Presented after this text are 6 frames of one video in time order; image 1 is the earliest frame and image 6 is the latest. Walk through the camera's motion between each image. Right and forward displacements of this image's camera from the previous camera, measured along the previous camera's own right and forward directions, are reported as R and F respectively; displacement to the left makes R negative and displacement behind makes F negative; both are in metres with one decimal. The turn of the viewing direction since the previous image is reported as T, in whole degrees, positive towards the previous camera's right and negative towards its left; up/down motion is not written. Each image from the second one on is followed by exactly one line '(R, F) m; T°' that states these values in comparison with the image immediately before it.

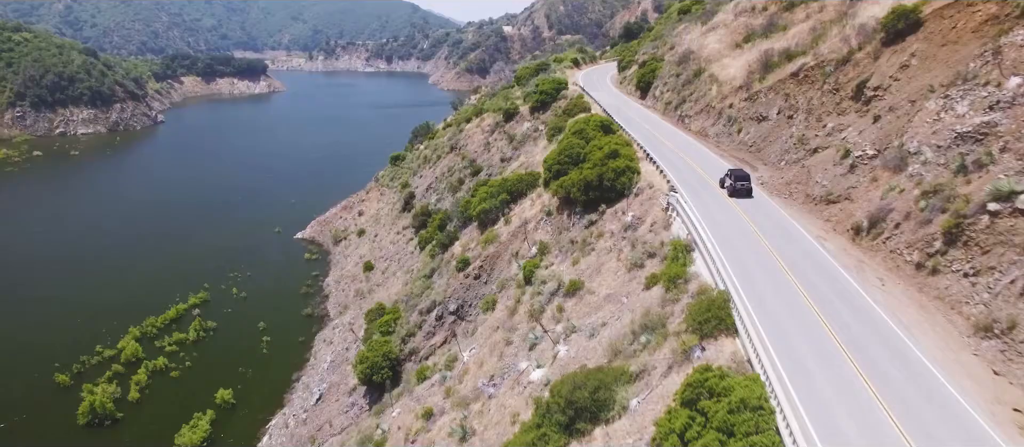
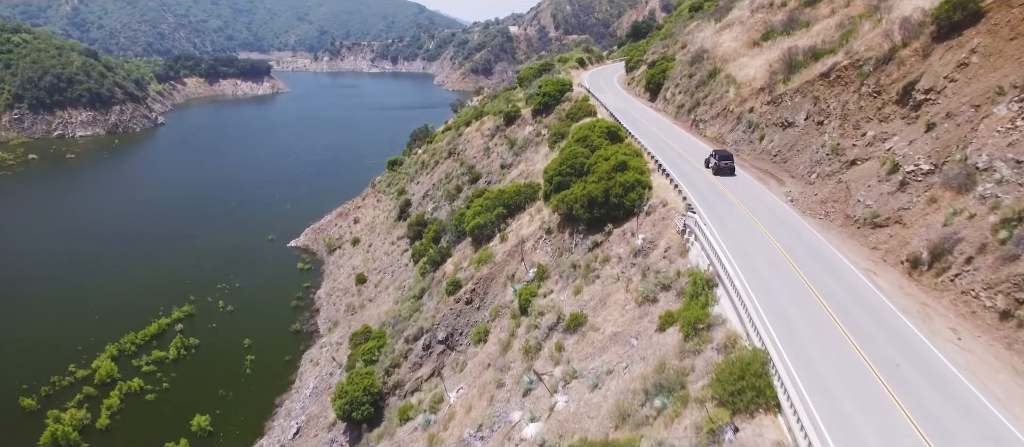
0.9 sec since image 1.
(+0.4, +3.1) m; -1°
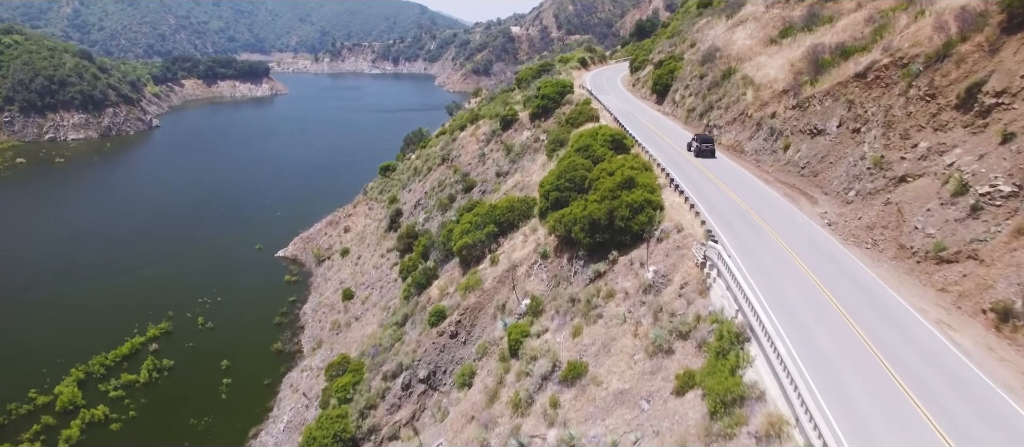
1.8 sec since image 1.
(+0.4, +3.2) m; 0°
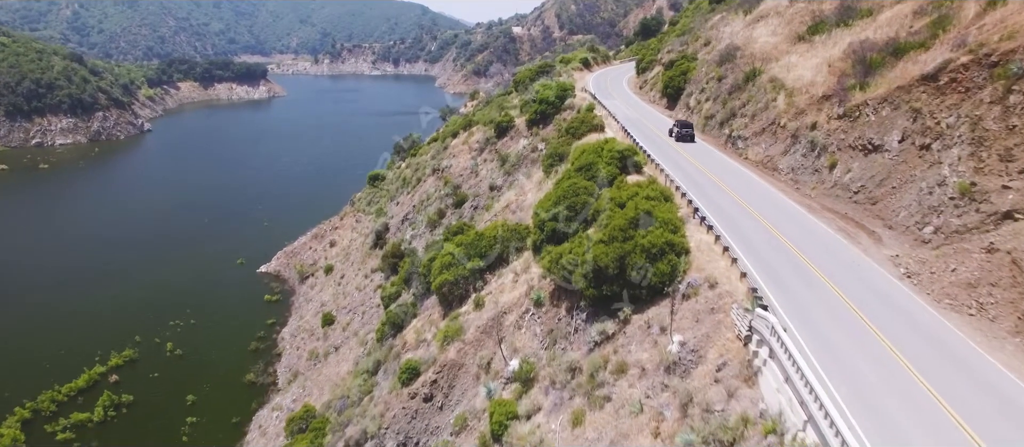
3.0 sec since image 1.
(+0.5, +4.2) m; 0°
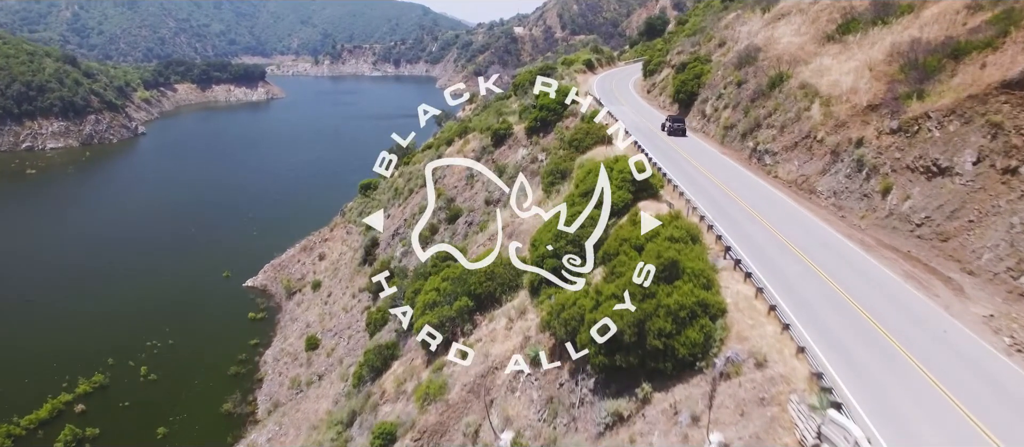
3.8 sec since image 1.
(+0.2, +3.2) m; 0°
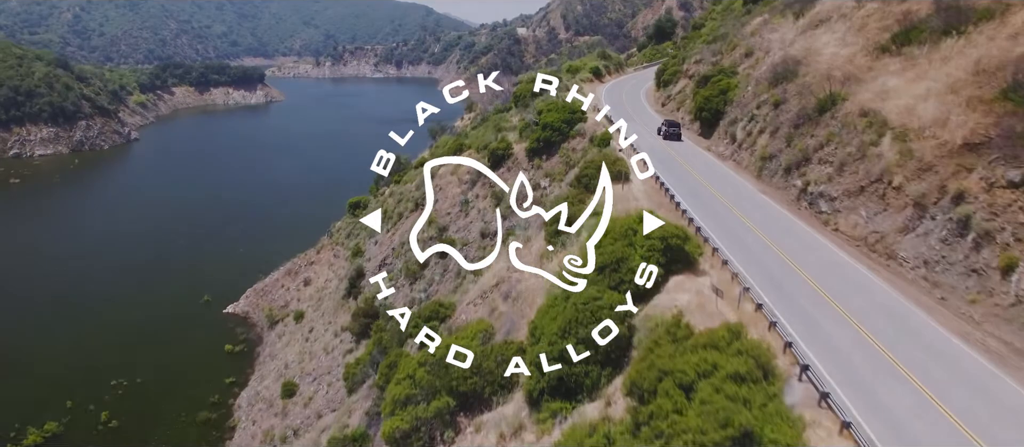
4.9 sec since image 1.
(+0.2, +4.3) m; 0°
